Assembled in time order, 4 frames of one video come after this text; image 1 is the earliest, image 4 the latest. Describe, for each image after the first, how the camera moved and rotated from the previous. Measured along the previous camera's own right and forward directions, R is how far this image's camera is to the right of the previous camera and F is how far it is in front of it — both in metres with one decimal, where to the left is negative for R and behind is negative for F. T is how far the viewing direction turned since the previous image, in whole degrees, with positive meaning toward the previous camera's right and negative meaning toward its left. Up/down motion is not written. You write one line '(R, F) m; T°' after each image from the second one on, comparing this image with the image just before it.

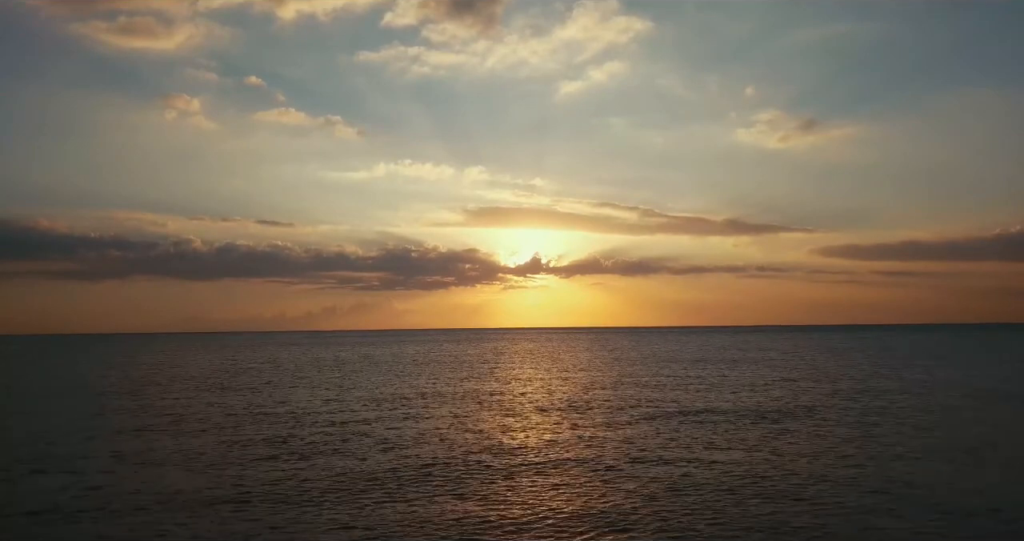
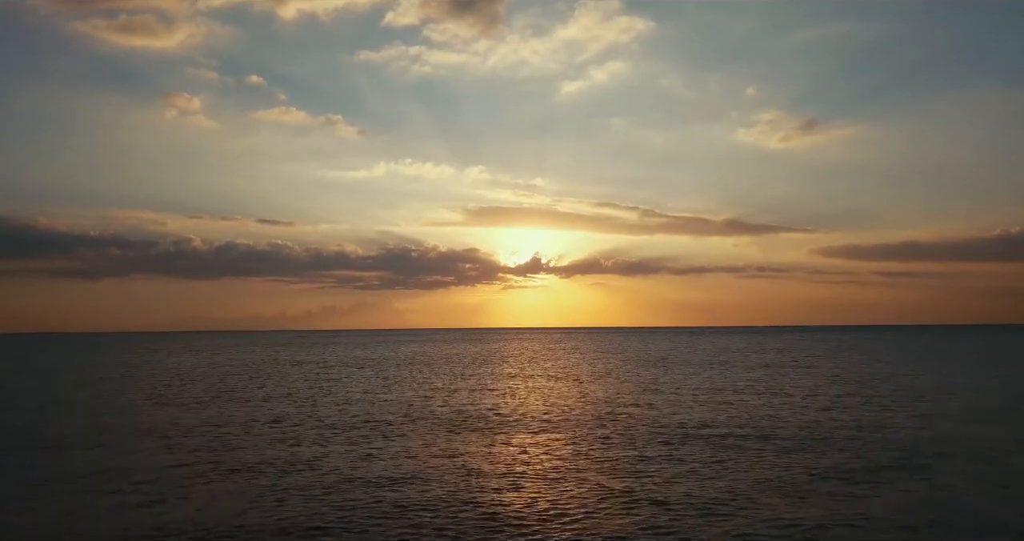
(-0.6, +0.7) m; 0°
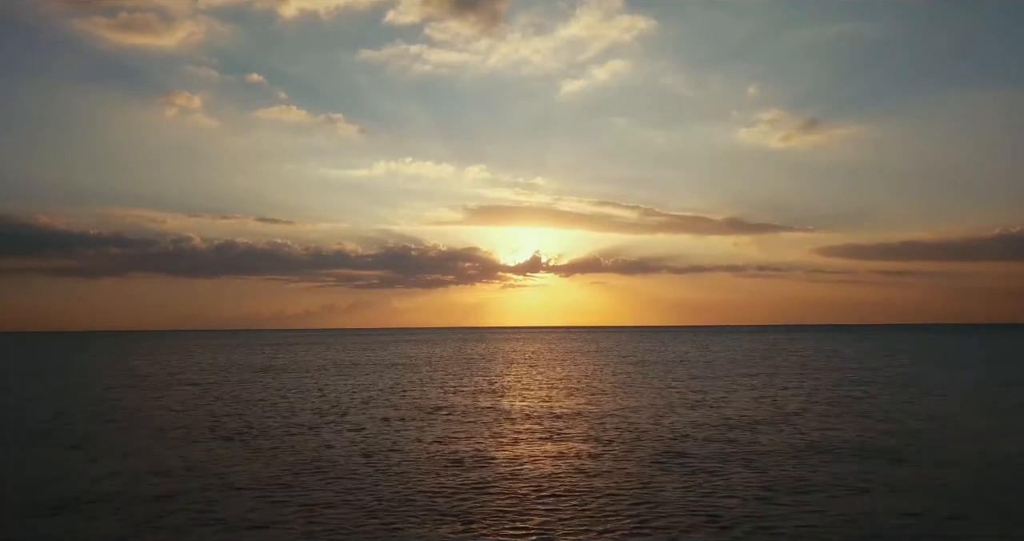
(-0.3, 0.0) m; 0°
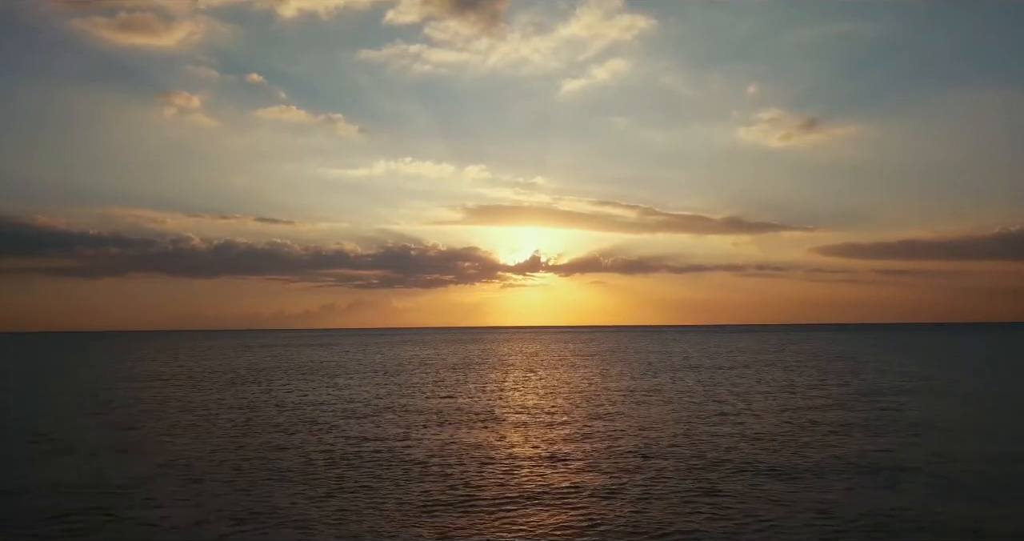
(-0.4, -0.7) m; 0°
